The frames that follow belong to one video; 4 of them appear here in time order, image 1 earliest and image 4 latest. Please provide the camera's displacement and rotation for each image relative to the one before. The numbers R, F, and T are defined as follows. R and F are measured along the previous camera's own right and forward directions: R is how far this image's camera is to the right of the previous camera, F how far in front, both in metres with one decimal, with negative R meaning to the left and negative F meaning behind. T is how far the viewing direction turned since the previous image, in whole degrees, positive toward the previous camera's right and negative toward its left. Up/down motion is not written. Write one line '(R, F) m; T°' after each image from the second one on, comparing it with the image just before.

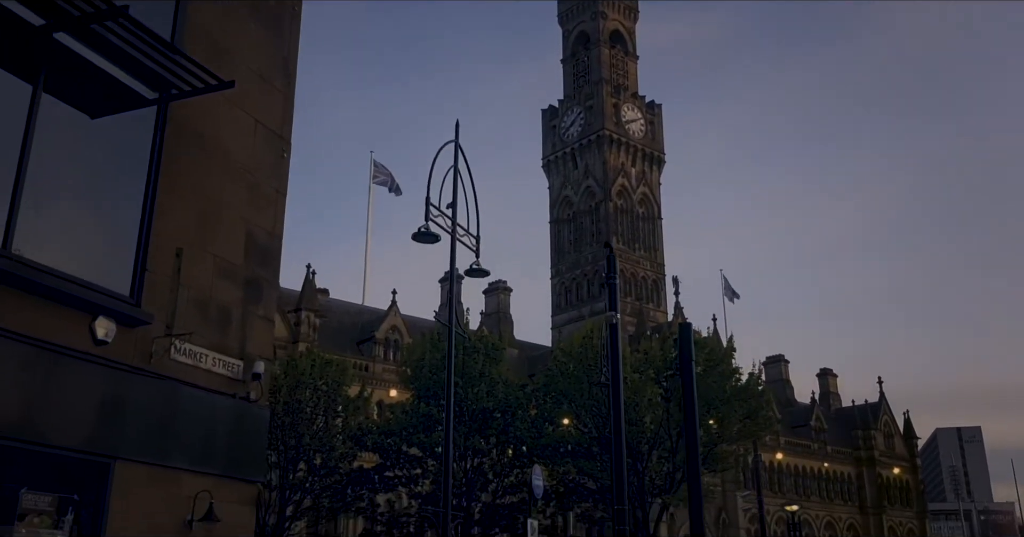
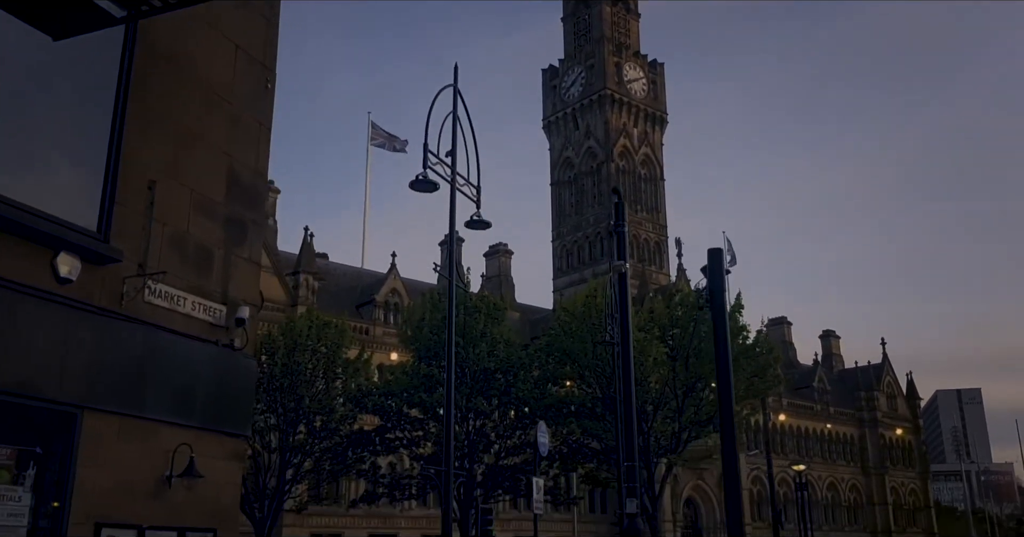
(0.0, +0.8) m; 0°
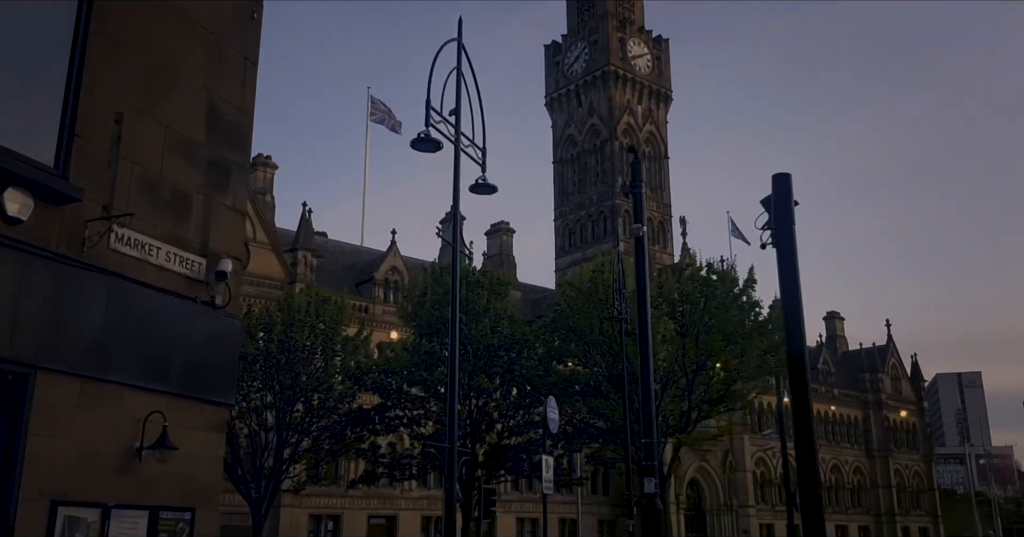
(-0.2, +1.0) m; 0°
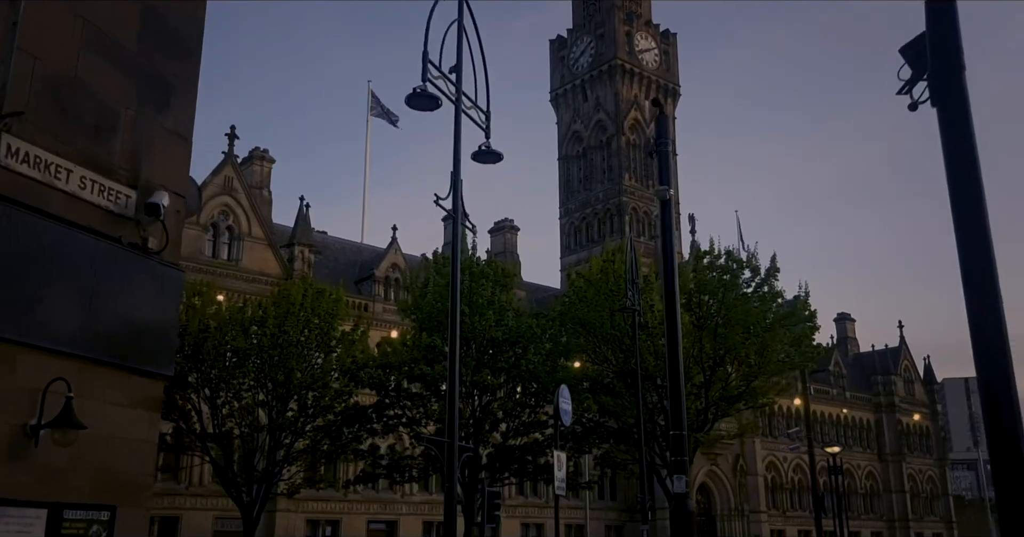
(-0.1, +1.8) m; 0°
